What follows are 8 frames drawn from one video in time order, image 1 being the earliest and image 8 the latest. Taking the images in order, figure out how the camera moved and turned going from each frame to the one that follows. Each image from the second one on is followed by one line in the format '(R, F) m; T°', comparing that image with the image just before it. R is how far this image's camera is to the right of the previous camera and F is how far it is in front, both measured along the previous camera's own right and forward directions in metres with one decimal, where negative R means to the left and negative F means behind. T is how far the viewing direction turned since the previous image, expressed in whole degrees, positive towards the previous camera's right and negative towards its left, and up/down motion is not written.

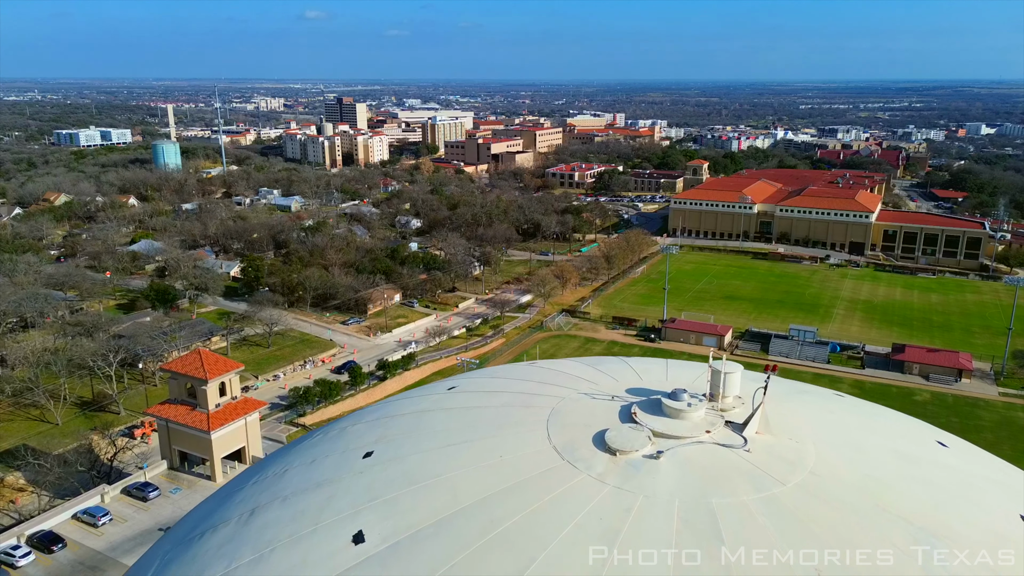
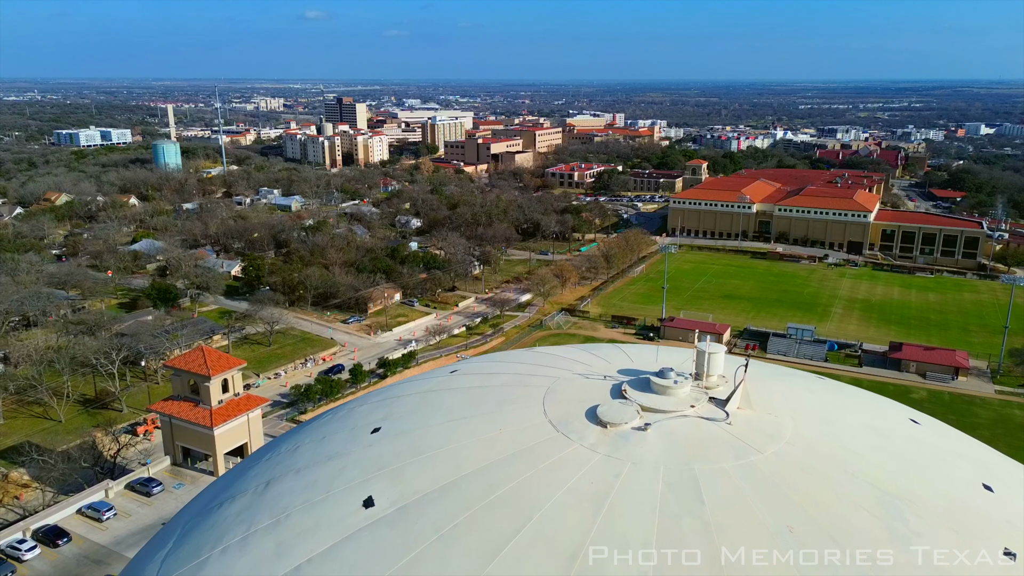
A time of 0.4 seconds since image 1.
(0.0, -0.2) m; 0°
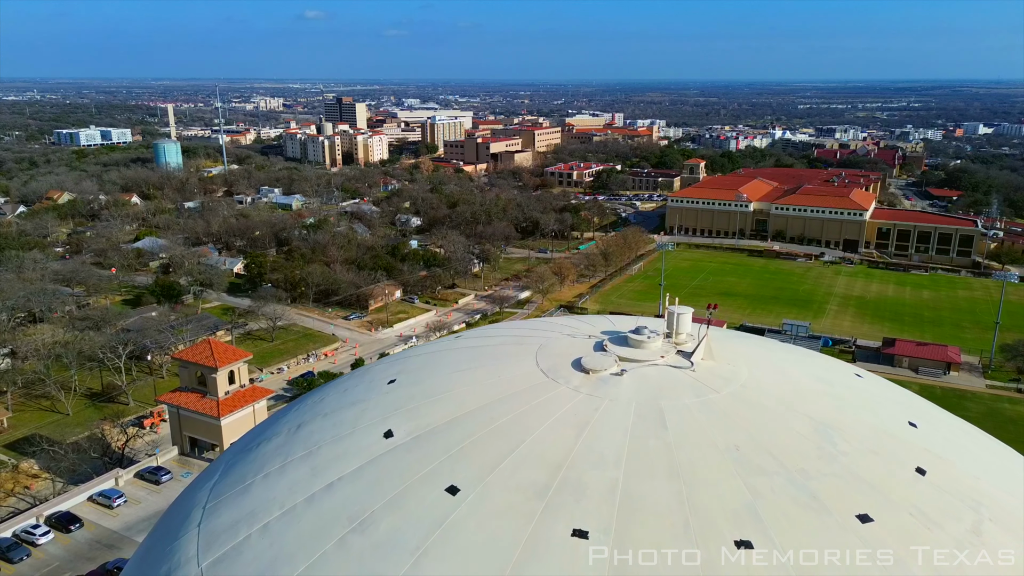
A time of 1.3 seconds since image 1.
(0.0, -0.6) m; 0°
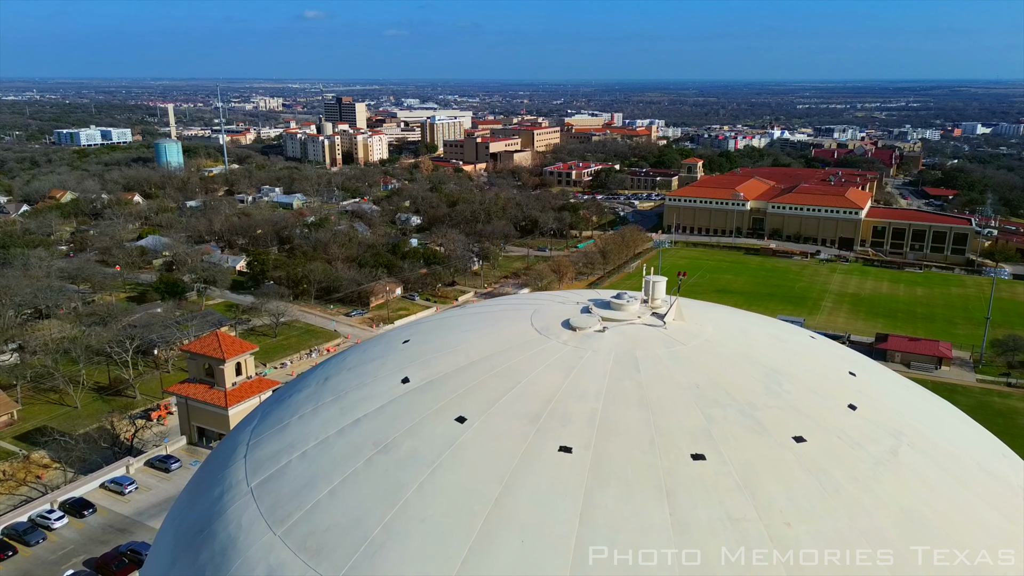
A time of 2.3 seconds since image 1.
(0.0, -0.6) m; 0°
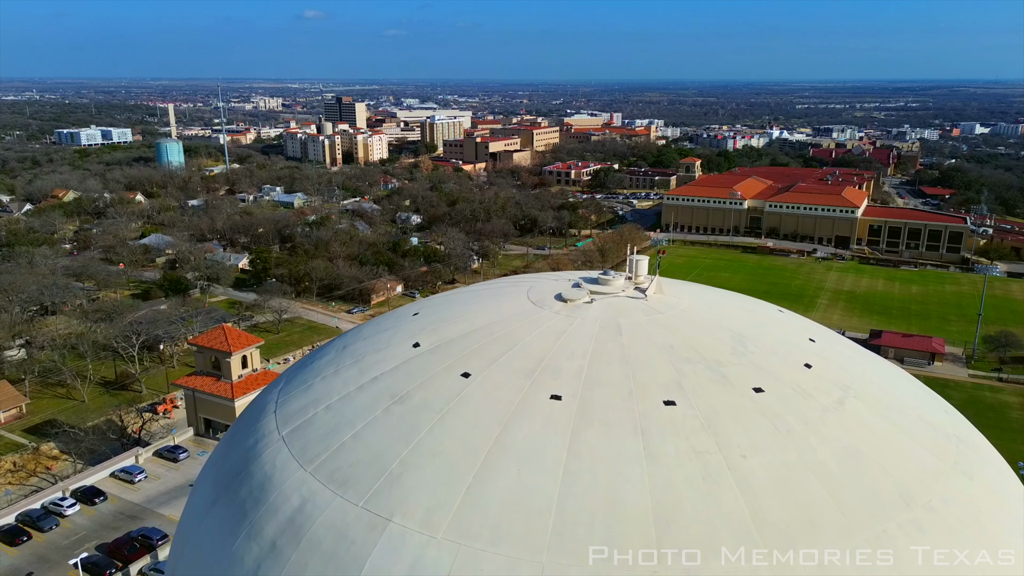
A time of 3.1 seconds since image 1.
(0.0, -0.6) m; 0°
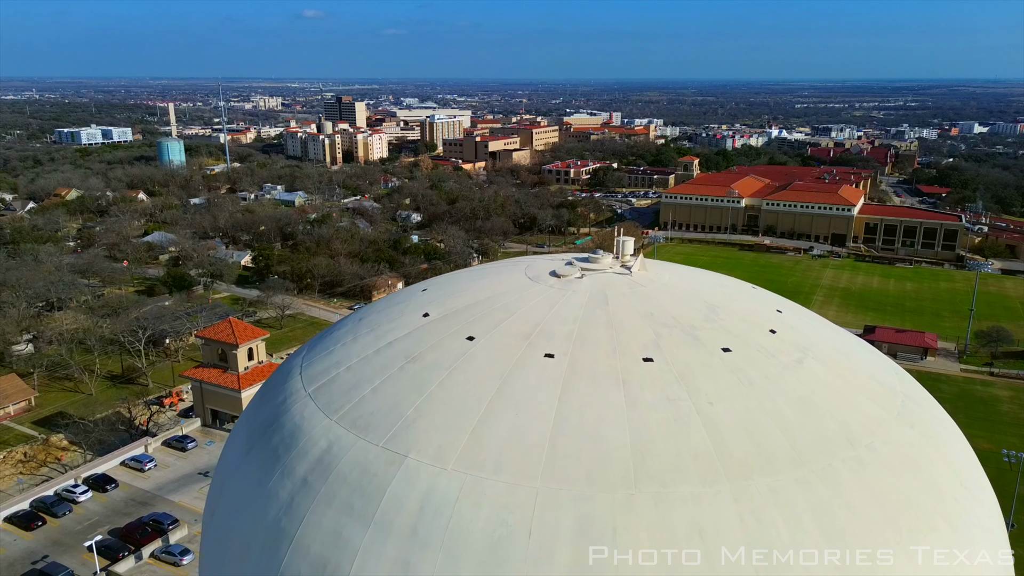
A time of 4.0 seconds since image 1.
(0.0, -0.6) m; 0°
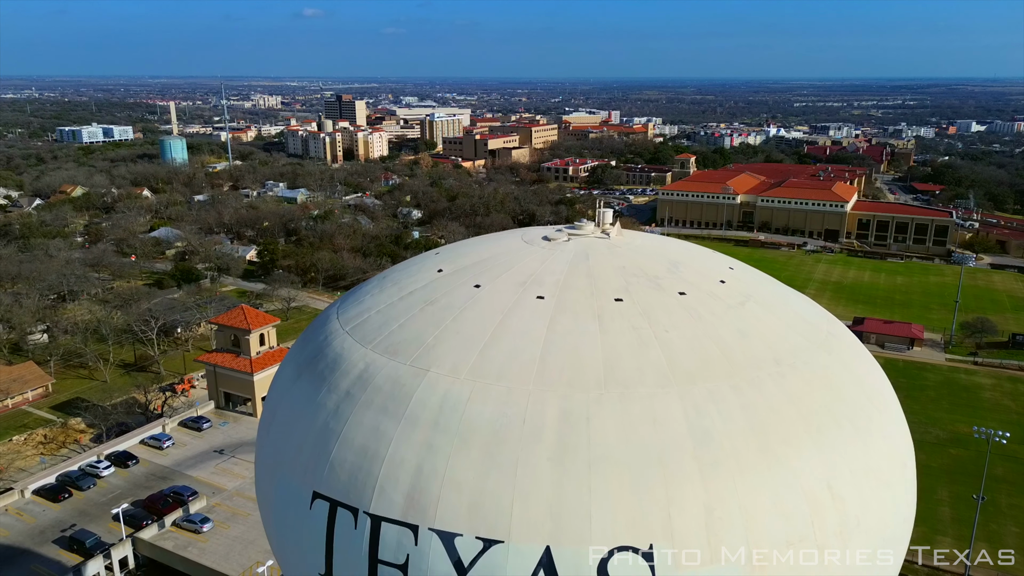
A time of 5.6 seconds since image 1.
(0.0, -1.2) m; 0°
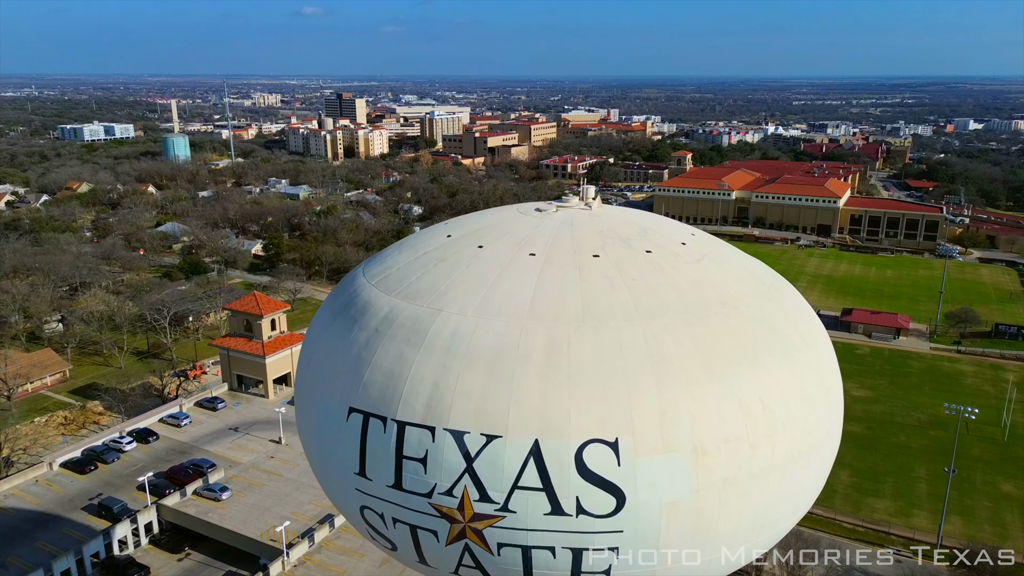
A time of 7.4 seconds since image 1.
(0.0, -1.3) m; 0°
